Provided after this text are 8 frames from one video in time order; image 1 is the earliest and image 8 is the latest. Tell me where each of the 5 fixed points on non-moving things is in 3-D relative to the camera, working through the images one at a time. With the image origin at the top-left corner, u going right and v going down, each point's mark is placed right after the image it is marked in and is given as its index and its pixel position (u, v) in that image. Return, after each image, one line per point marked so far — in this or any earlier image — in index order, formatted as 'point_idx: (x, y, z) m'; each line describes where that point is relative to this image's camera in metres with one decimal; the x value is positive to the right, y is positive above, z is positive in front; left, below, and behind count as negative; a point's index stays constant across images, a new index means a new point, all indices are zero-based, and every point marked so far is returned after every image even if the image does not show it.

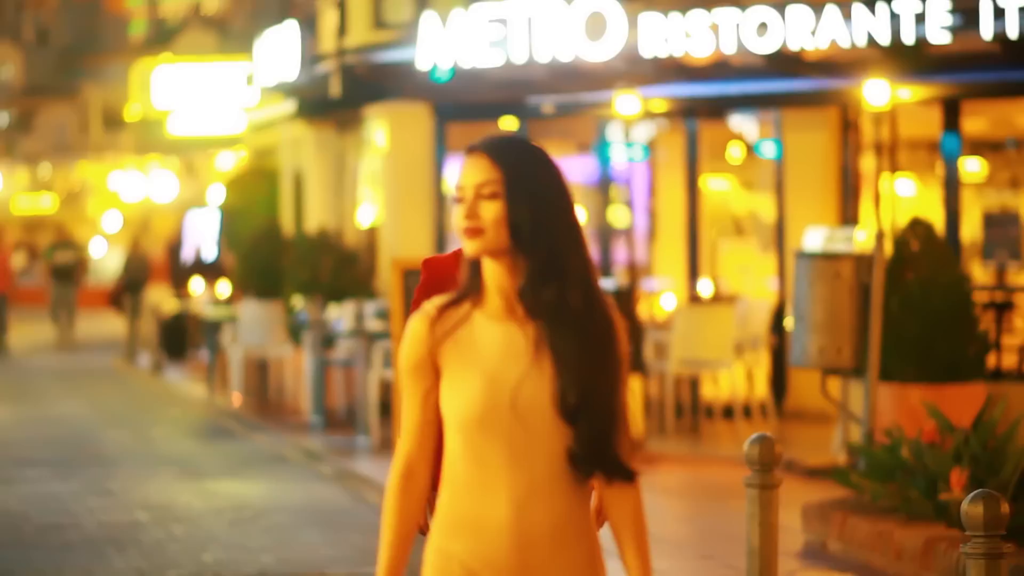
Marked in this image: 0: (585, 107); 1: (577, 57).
0: (+0.4, +1.0, +14.1) m
1: (+0.3, +1.2, +12.9) m
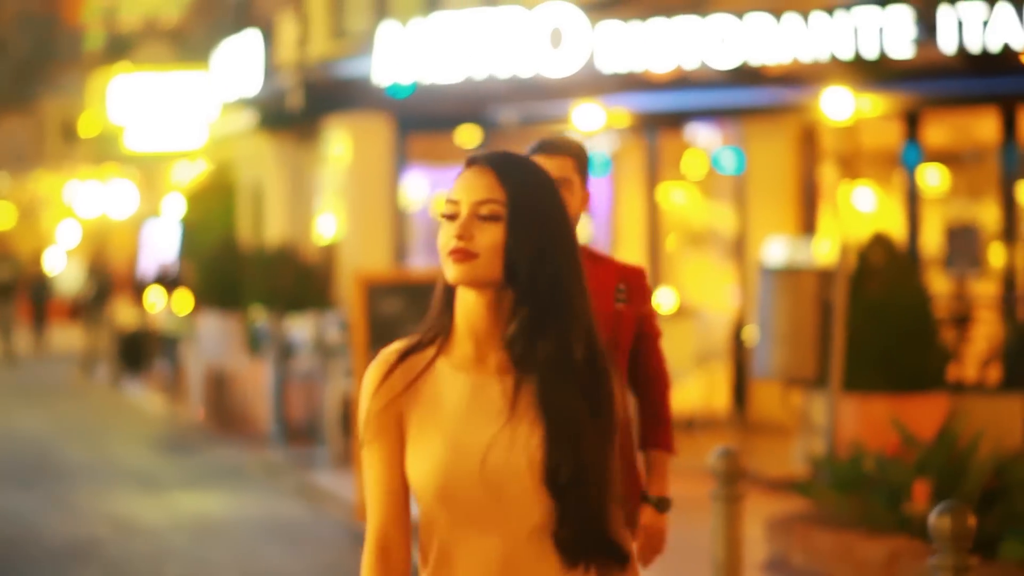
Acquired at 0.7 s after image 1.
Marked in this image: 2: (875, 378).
0: (+0.2, +1.0, +14.1) m
1: (+0.1, +1.1, +12.8) m
2: (+1.6, -0.4, +10.7) m
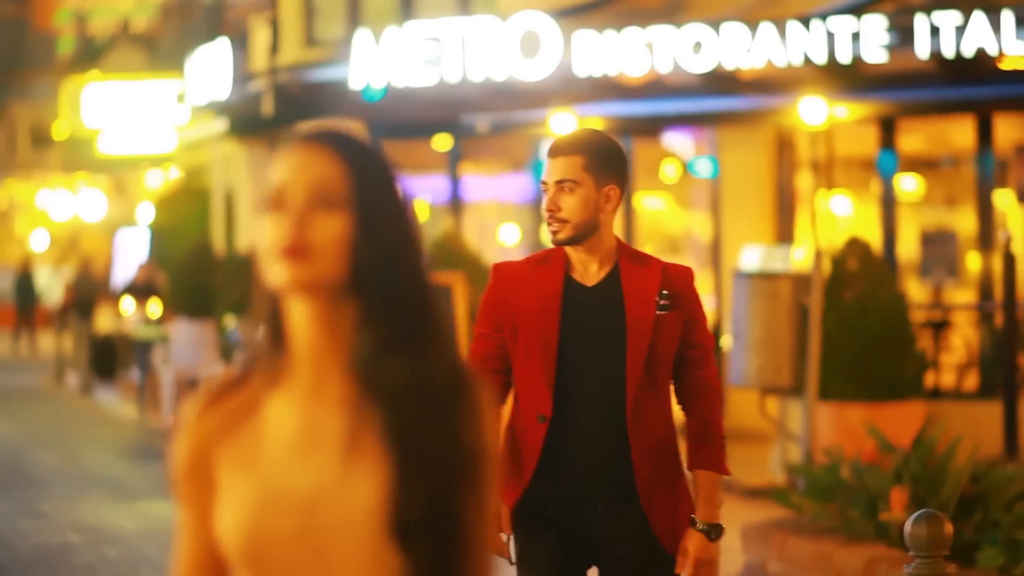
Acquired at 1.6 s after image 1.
0: (0.0, +0.9, +14.0) m
1: (0.0, +1.1, +12.8) m
2: (+1.4, -0.4, +10.6) m
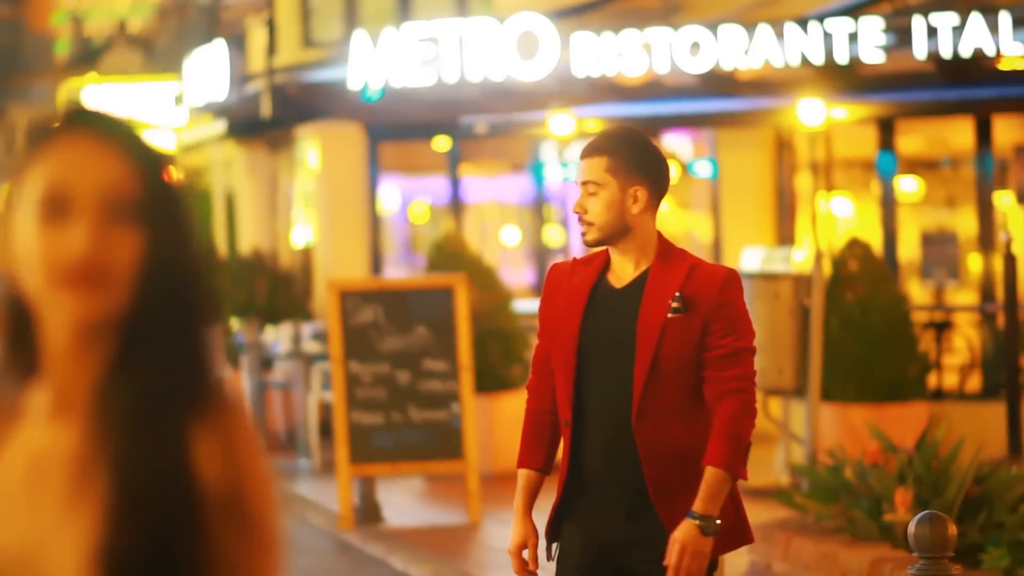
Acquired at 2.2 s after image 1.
0: (0.0, +0.9, +14.0) m
1: (0.0, +1.1, +12.7) m
2: (+1.5, -0.4, +10.6) m
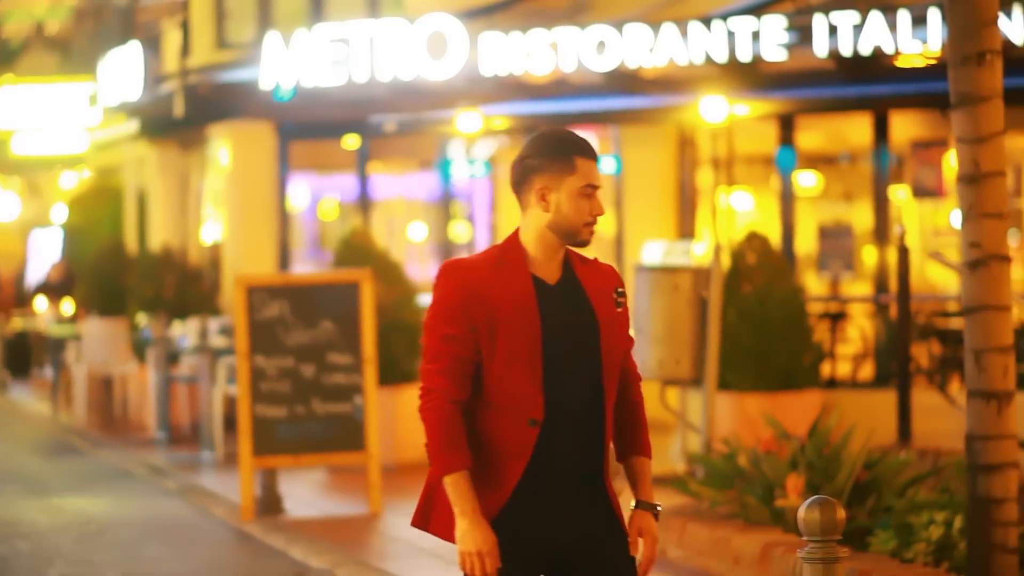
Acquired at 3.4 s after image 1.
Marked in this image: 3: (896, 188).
0: (-0.5, +0.9, +14.3) m
1: (-0.5, +1.1, +13.1) m
2: (+1.0, -0.4, +11.0) m
3: (+2.1, +0.6, +13.4) m
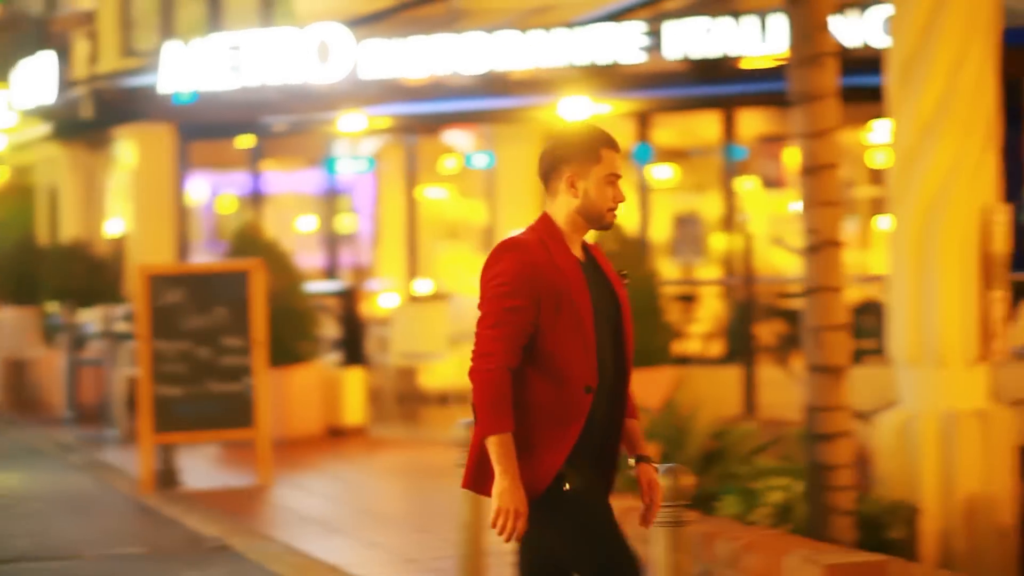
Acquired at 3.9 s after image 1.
0: (-1.3, +1.0, +15.3) m
1: (-1.2, +1.2, +14.1) m
2: (+0.5, -0.3, +12.2) m
3: (+1.4, +0.6, +14.6) m
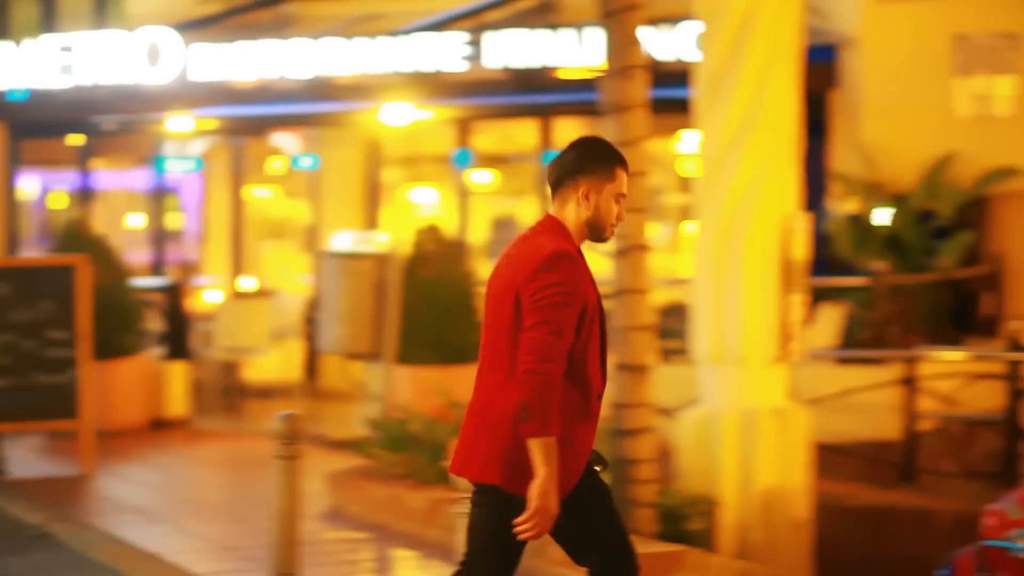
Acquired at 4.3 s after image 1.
0: (-2.4, +1.1, +15.7) m
1: (-2.2, +1.2, +14.5) m
2: (-0.4, -0.3, +12.7) m
3: (+0.3, +0.6, +15.2) m
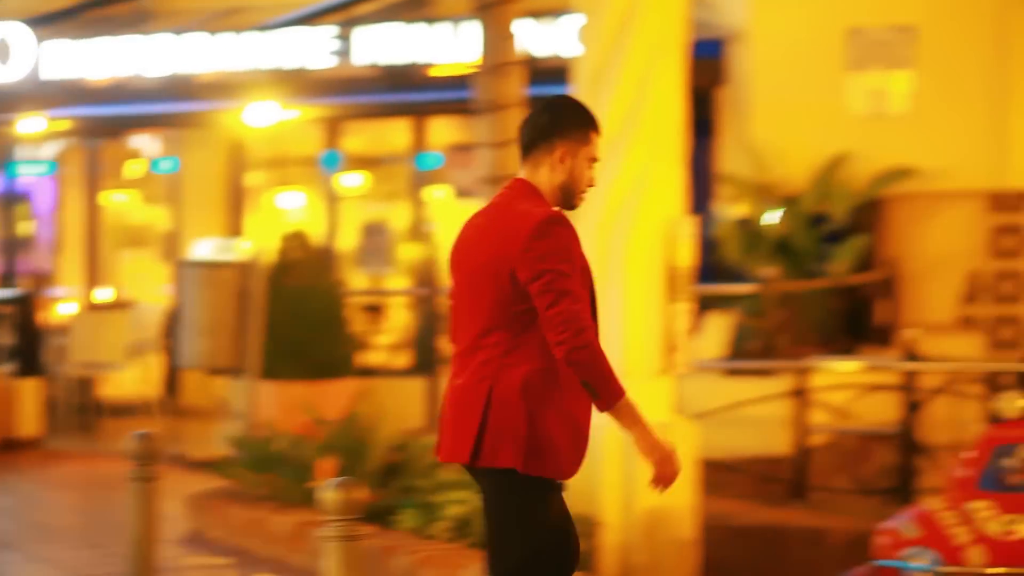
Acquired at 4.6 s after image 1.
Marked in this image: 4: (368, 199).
0: (-3.1, +1.0, +14.9) m
1: (-2.9, +1.2, +13.7) m
2: (-1.1, -0.4, +11.9) m
3: (-0.4, +0.6, +14.4) m
4: (-0.8, +0.5, +14.6) m
